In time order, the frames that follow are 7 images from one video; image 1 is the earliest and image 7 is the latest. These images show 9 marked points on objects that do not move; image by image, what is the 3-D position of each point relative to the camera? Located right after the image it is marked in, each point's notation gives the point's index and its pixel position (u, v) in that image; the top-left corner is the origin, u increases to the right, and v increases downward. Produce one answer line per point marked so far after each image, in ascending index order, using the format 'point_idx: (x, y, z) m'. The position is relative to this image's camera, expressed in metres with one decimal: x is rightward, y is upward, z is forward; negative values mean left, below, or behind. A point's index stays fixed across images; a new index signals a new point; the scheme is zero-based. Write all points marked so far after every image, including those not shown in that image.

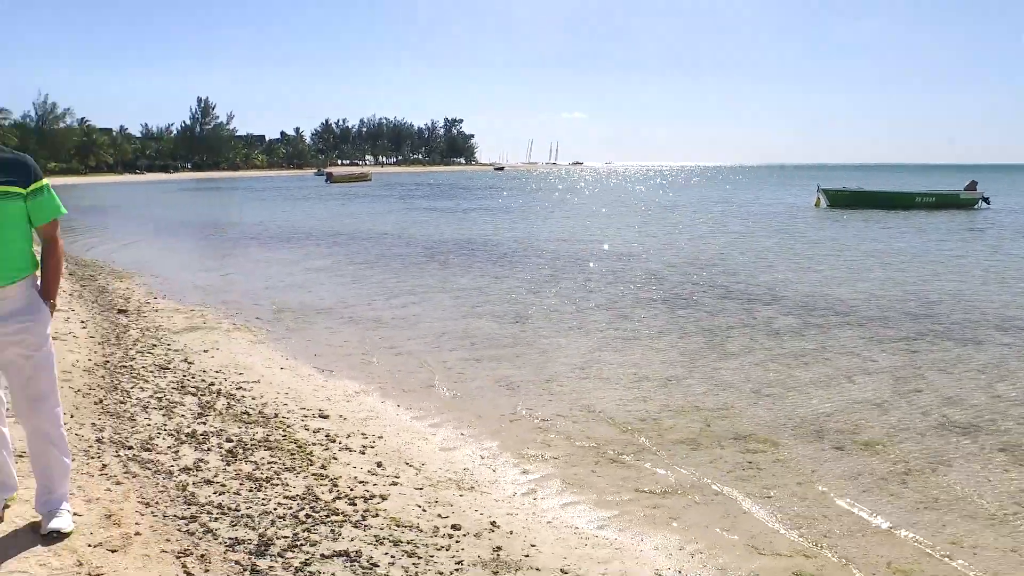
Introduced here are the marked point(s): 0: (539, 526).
0: (+0.1, -1.0, +3.7) m
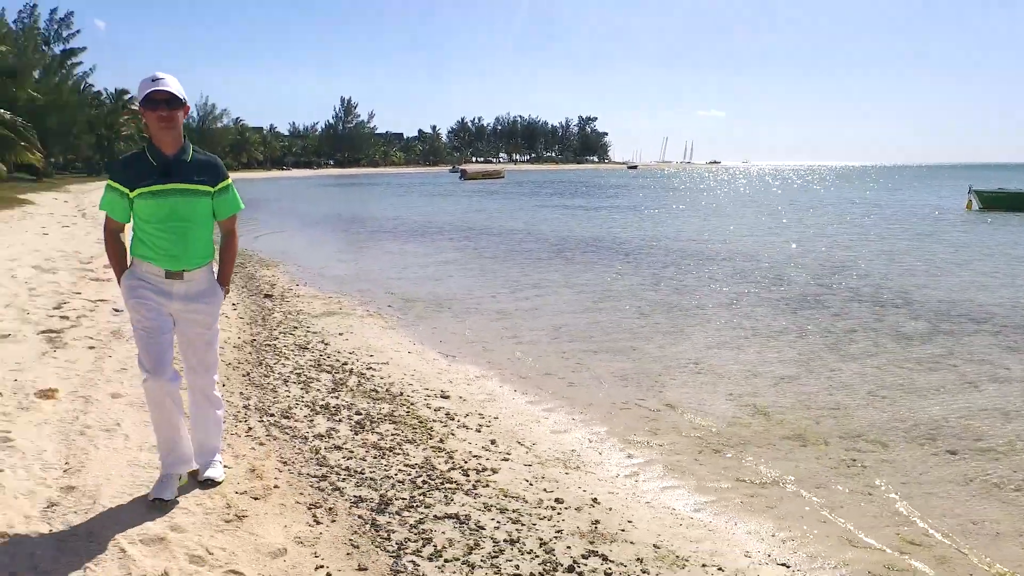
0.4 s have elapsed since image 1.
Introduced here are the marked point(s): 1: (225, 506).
0: (+0.6, -1.0, +3.9) m
1: (-1.1, -0.9, +3.4) m
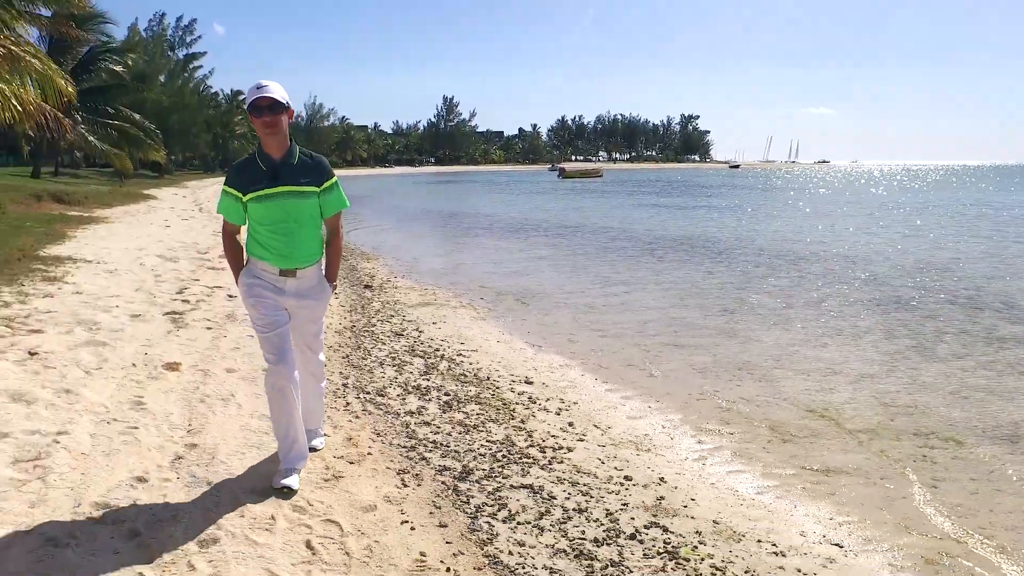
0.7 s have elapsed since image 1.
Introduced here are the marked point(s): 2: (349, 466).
0: (+0.9, -0.9, +4.1) m
1: (-0.8, -0.8, +3.9) m
2: (-0.7, -0.8, +3.9) m
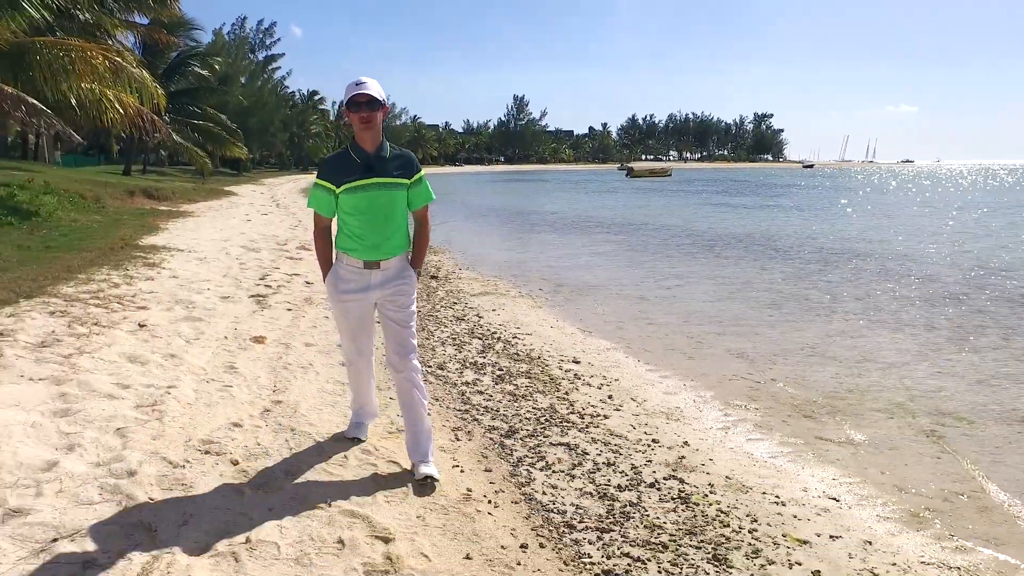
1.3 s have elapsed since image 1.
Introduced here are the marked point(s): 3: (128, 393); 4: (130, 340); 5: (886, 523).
0: (+1.1, -0.9, +4.6) m
1: (-0.6, -0.7, +4.5) m
2: (-0.5, -0.7, +4.6) m
3: (-2.0, -0.5, +4.4) m
4: (-2.4, -0.3, +5.5) m
5: (+1.6, -1.0, +3.7) m
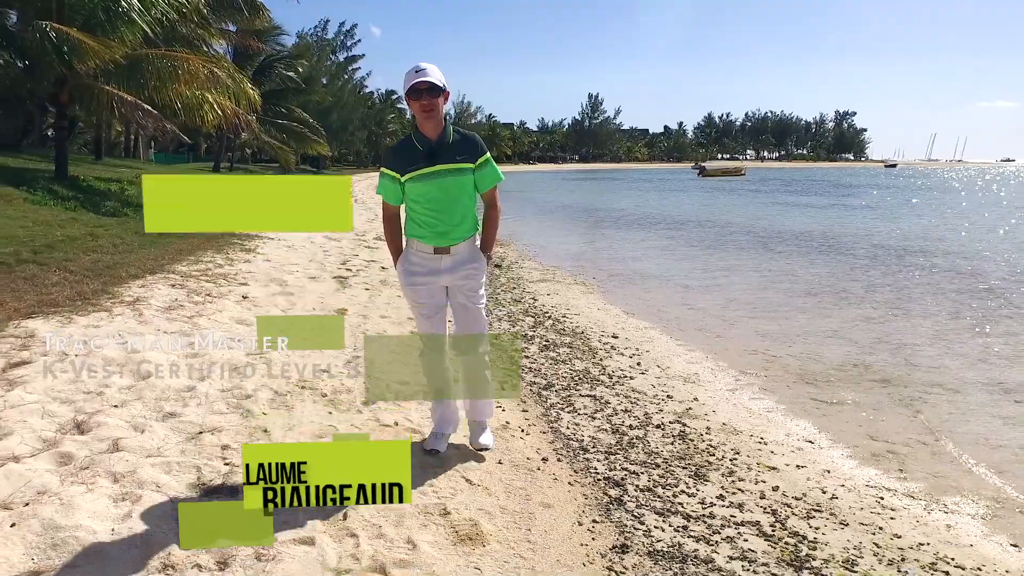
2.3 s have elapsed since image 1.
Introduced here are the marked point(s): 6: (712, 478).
0: (+1.3, -0.7, +5.5) m
1: (-0.4, -0.5, +5.5) m
2: (-0.3, -0.6, +5.5) m
3: (-1.7, -0.4, +5.5) m
4: (-2.1, -0.1, +6.7) m
5: (+1.8, -0.9, +4.5) m
6: (+1.0, -0.9, +4.1) m
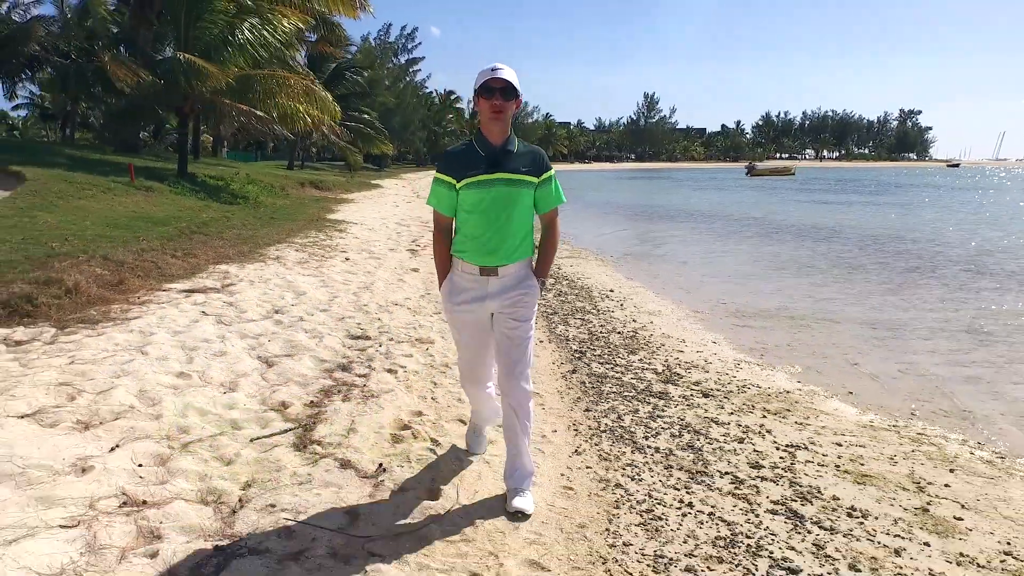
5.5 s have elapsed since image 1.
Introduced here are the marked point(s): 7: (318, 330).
0: (+1.5, -0.4, +8.2) m
1: (-0.2, -0.1, +8.3) m
2: (-0.1, -0.2, +8.4) m
3: (-1.6, +0.1, +8.5) m
4: (-1.9, +0.3, +9.6) m
5: (+1.9, -0.5, +7.3) m
6: (+1.0, -0.5, +6.9) m
7: (-1.4, -0.3, +6.2) m
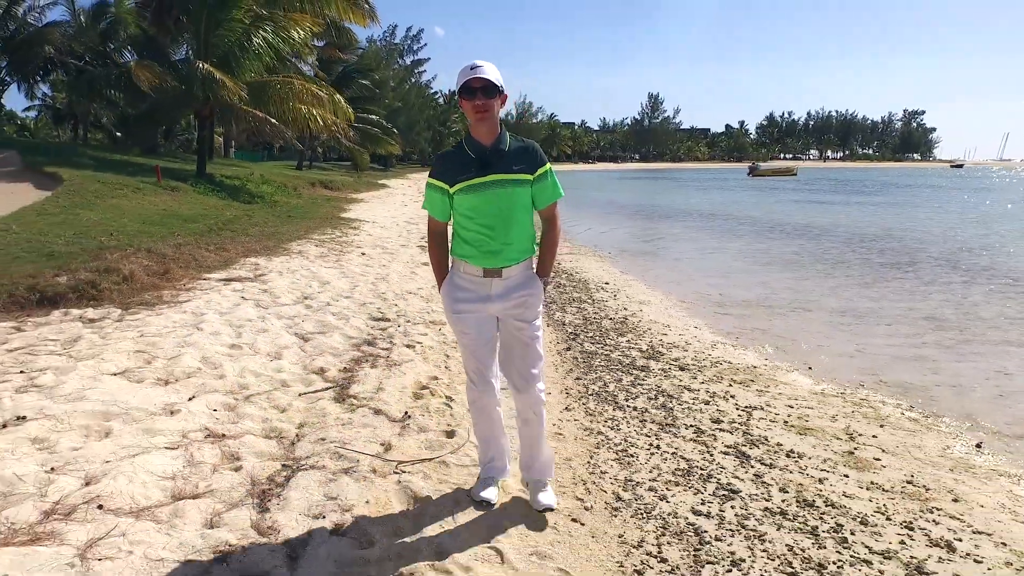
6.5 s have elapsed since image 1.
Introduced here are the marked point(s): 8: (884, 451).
0: (+1.5, -0.3, +9.0) m
1: (-0.2, -0.1, +9.2) m
2: (-0.1, -0.1, +9.2) m
3: (-1.5, +0.1, +9.3) m
4: (-1.8, +0.4, +10.5) m
5: (+1.9, -0.4, +8.1) m
6: (+1.0, -0.4, +7.7) m
7: (-1.4, -0.2, +7.1) m
8: (+2.0, -0.9, +4.7) m
